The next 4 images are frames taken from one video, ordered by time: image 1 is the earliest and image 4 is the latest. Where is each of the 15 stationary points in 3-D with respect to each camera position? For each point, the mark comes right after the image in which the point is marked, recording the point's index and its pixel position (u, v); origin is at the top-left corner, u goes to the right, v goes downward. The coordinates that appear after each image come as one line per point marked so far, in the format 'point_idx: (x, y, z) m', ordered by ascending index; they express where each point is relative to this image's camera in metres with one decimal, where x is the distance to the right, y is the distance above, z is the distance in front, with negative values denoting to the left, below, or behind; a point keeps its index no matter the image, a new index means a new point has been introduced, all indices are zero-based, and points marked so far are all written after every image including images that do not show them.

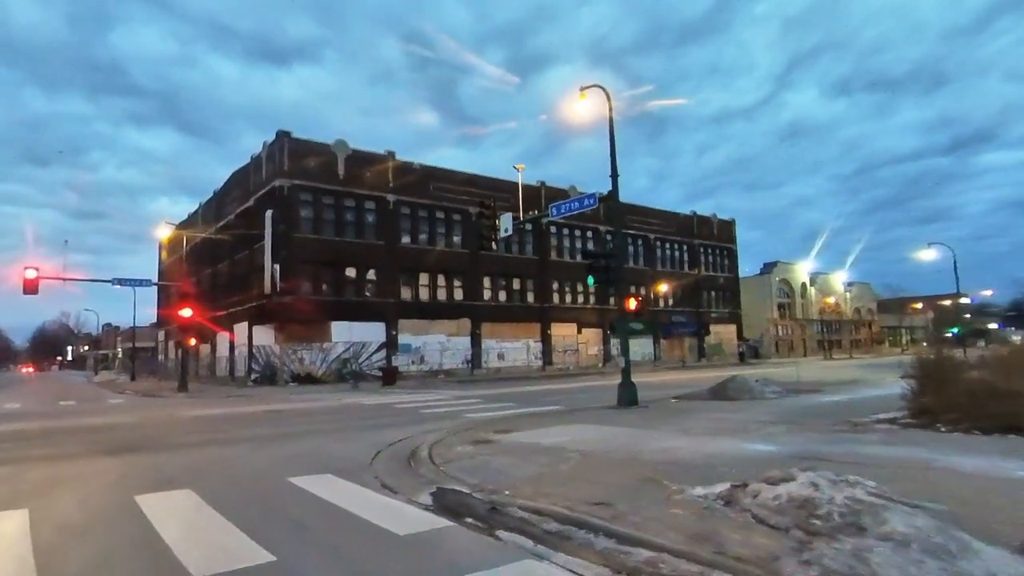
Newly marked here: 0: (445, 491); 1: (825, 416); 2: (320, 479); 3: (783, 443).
0: (-0.7, -2.3, +7.7) m
1: (+6.1, -2.5, +13.3) m
2: (-2.4, -2.4, +8.6) m
3: (+4.0, -2.3, +10.0) m
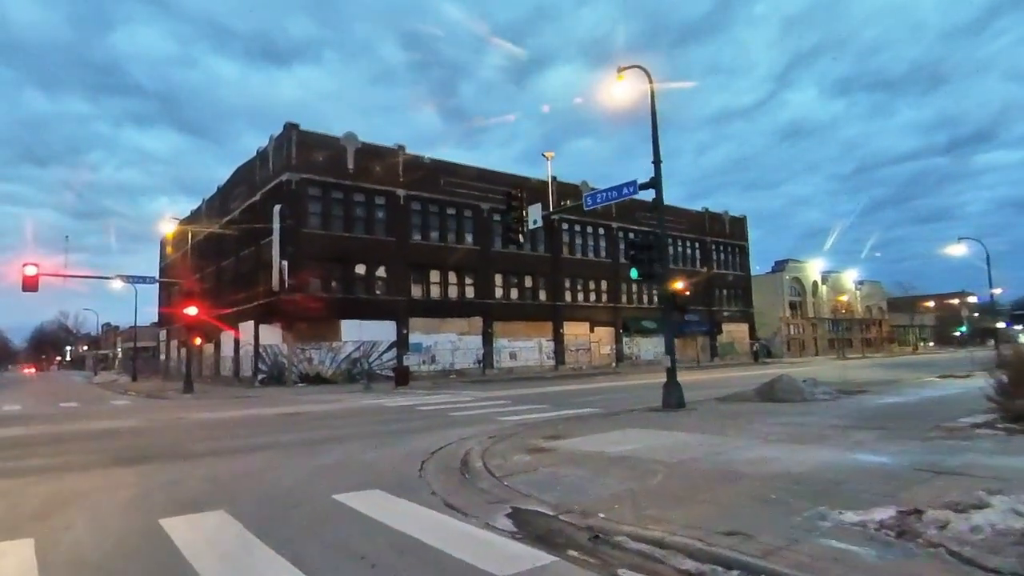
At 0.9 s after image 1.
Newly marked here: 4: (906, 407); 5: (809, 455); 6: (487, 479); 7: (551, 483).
0: (+0.1, -2.1, +6.5) m
1: (+7.0, -2.4, +12.1) m
2: (-1.5, -2.3, +7.4) m
3: (+4.9, -2.1, +8.8) m
4: (+8.4, -2.5, +14.6) m
5: (+3.8, -2.1, +8.7) m
6: (-0.3, -2.3, +8.2) m
7: (+0.4, -2.2, +7.7) m
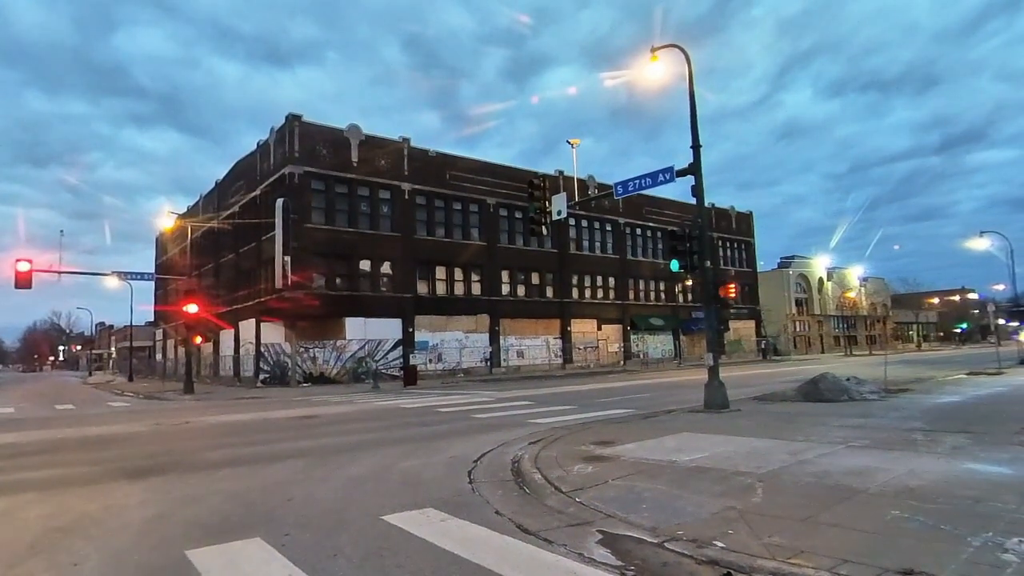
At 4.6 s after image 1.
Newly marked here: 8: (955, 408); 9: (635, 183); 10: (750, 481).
0: (+0.9, -2.0, +5.5) m
1: (+7.7, -2.2, +11.1) m
2: (-0.8, -2.1, +6.3) m
3: (+5.6, -2.0, +7.8) m
4: (+9.0, -2.4, +13.6) m
5: (+4.5, -2.0, +7.7) m
6: (+0.4, -2.2, +7.2) m
7: (+1.2, -2.1, +6.7) m
8: (+8.8, -2.4, +13.7) m
9: (+3.2, +2.7, +17.8) m
10: (+2.5, -2.0, +7.1) m
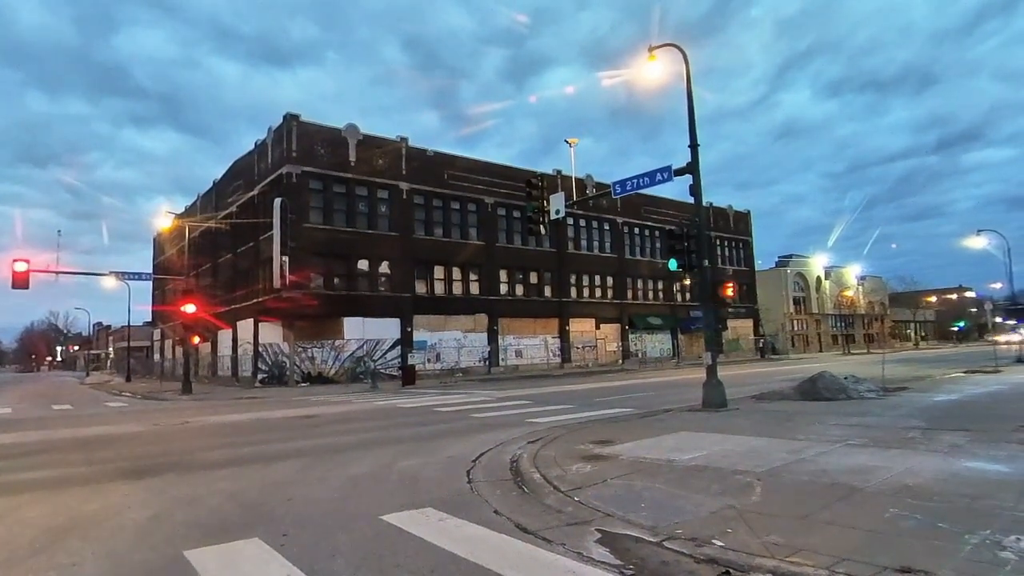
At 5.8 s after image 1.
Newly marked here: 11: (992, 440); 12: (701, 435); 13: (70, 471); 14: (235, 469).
0: (+0.9, -2.0, +5.5) m
1: (+7.6, -2.2, +11.2) m
2: (-0.8, -2.1, +6.3) m
3: (+5.6, -2.0, +7.8) m
4: (+9.0, -2.3, +13.6) m
5: (+4.5, -2.0, +7.7) m
6: (+0.4, -2.2, +7.2) m
7: (+1.2, -2.1, +6.7) m
8: (+8.8, -2.4, +13.7) m
9: (+3.1, +2.8, +17.8) m
10: (+2.5, -2.0, +7.2) m
11: (+6.4, -2.0, +9.2) m
12: (+2.9, -2.3, +10.6) m
13: (-6.0, -2.5, +9.3) m
14: (-3.8, -2.4, +9.3) m
